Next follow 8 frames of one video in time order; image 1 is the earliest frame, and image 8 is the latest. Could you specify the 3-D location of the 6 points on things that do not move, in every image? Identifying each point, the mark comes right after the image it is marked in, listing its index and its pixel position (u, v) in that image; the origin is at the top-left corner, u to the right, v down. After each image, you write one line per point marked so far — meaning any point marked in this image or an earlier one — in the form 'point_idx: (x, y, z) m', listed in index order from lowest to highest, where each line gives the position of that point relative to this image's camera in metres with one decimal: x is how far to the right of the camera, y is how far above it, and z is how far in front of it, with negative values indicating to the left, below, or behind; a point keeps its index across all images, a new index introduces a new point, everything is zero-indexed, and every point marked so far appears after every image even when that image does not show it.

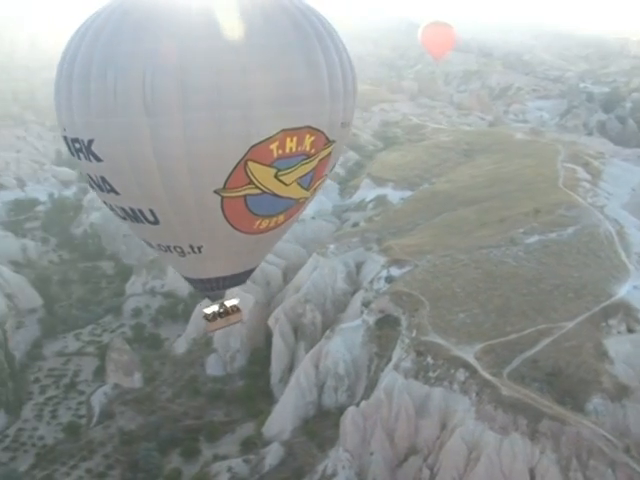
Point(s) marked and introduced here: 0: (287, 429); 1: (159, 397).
0: (-0.7, -3.8, +17.6) m
1: (-3.6, -3.5, +19.5) m
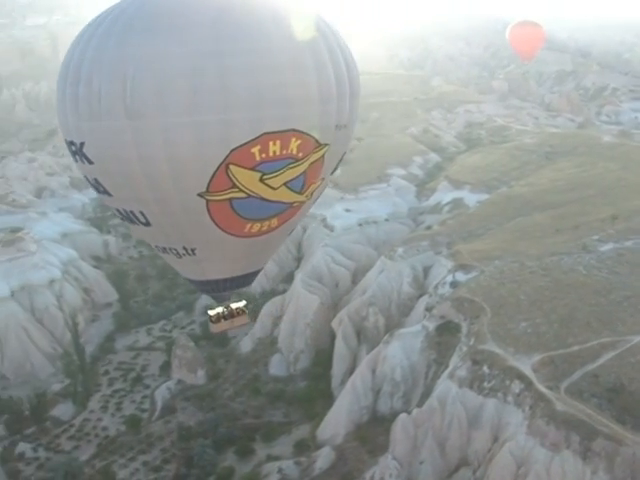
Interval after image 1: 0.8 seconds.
0: (+0.4, -3.9, +17.4) m
1: (-2.2, -3.5, +19.7) m
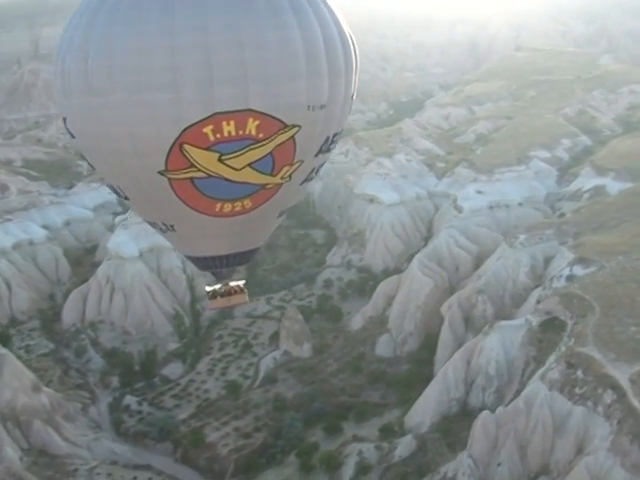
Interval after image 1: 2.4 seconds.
0: (+2.0, -3.5, +16.9) m
1: (+0.1, -2.9, +19.7) m
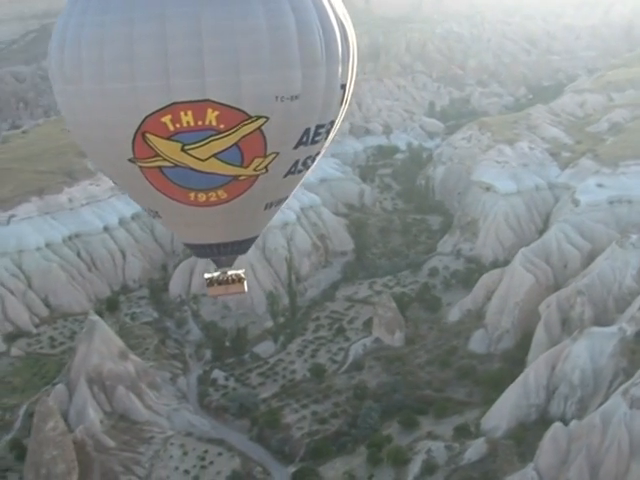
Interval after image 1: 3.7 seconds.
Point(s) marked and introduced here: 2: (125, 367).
0: (+3.3, -3.5, +16.1) m
1: (+2.0, -2.7, +19.2) m
2: (-4.0, -2.6, +17.9) m
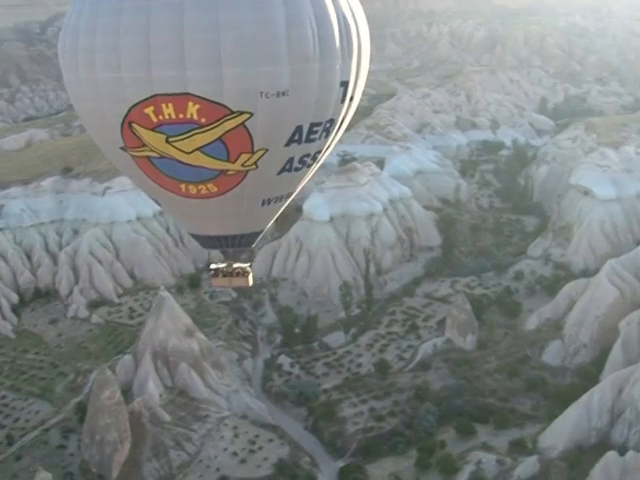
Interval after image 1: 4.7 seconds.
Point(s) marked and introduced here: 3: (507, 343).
0: (+4.2, -3.6, +15.3) m
1: (+3.4, -2.7, +18.6) m
2: (-2.7, -2.2, +18.2) m
3: (+4.1, -2.3, +19.2) m
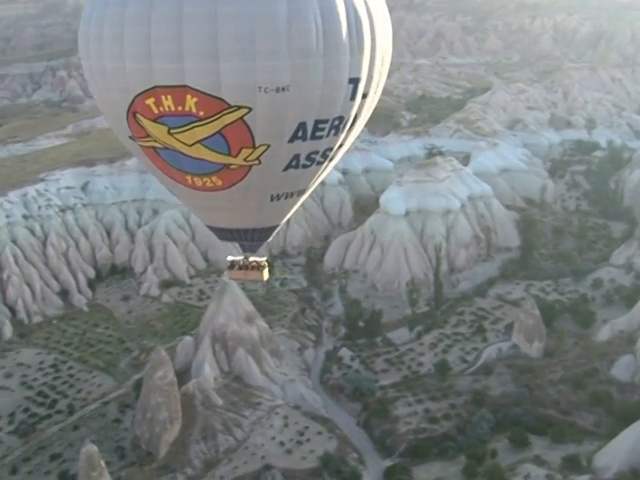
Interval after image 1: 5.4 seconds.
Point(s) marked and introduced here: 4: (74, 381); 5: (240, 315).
0: (+4.9, -3.8, +14.6) m
1: (+4.6, -2.8, +17.9) m
2: (-1.5, -1.9, +18.3) m
3: (+5.4, -2.4, +18.4) m
4: (-5.2, -3.0, +18.4) m
5: (-1.7, -1.6, +18.3) m
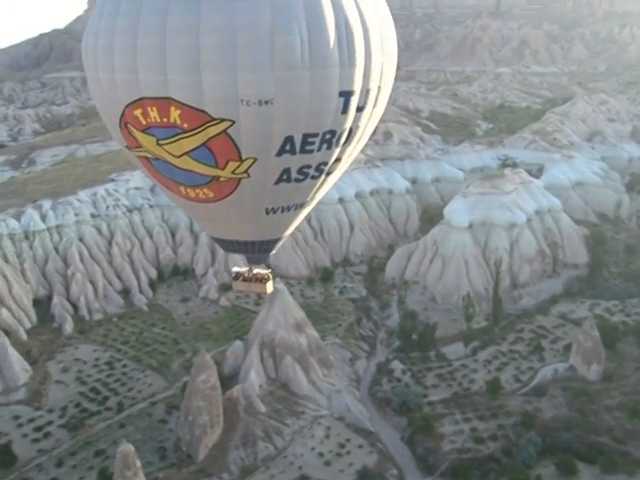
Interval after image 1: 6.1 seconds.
0: (+5.4, -4.2, +13.8) m
1: (+5.5, -3.2, +17.1) m
2: (-0.5, -2.1, +18.2) m
3: (+6.4, -2.8, +17.5) m
4: (-4.2, -3.0, +18.8) m
5: (-0.6, -1.7, +18.3) m
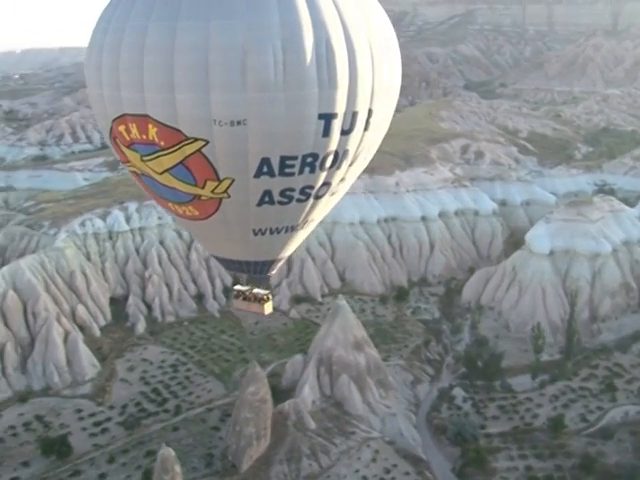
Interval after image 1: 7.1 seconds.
0: (+5.7, -4.8, +12.7) m
1: (+6.4, -3.8, +16.0) m
2: (+0.7, -2.4, +18.0) m
3: (+7.4, -3.6, +16.3) m
4: (-2.9, -3.1, +19.0) m
5: (+0.6, -2.1, +18.0) m
